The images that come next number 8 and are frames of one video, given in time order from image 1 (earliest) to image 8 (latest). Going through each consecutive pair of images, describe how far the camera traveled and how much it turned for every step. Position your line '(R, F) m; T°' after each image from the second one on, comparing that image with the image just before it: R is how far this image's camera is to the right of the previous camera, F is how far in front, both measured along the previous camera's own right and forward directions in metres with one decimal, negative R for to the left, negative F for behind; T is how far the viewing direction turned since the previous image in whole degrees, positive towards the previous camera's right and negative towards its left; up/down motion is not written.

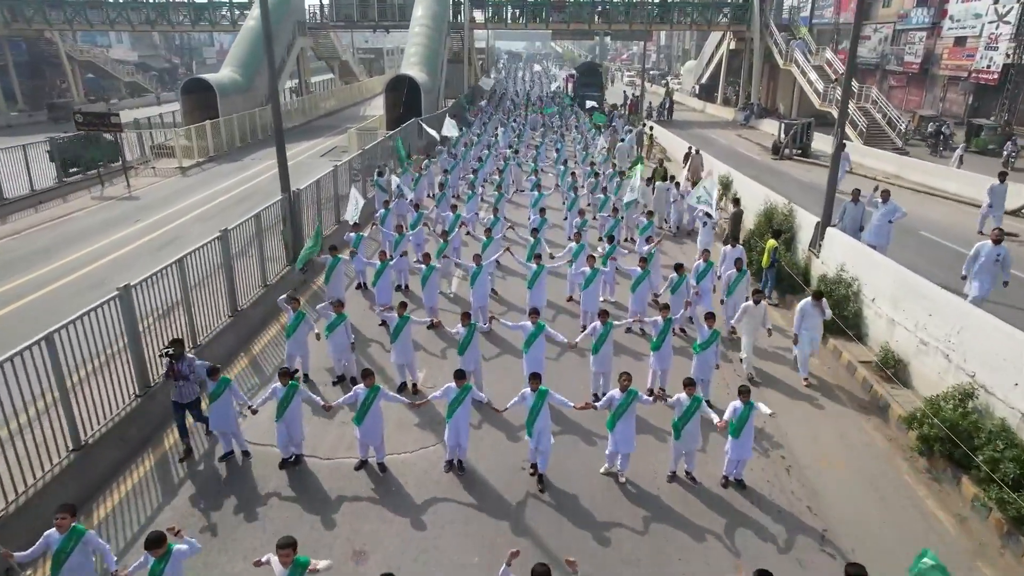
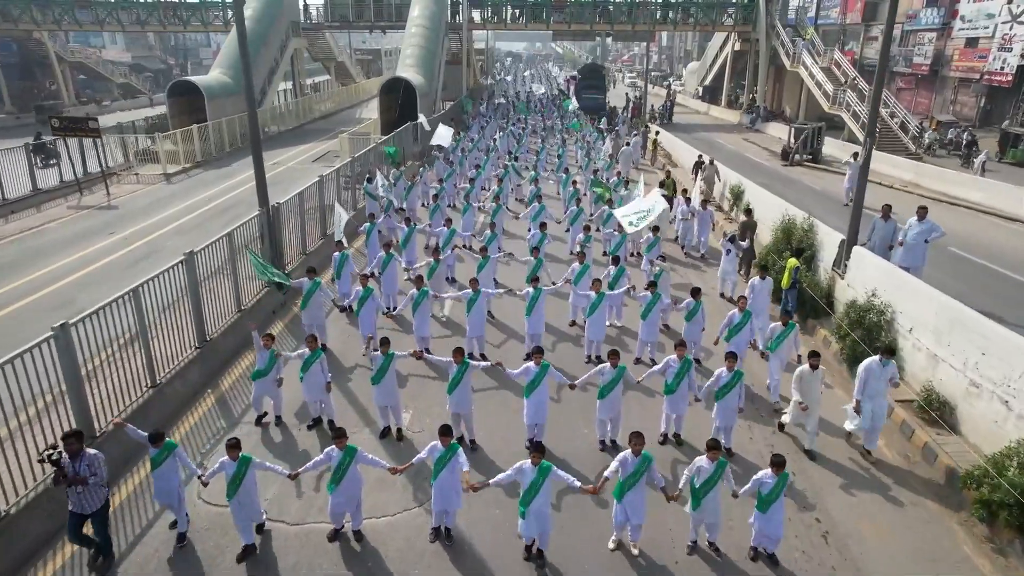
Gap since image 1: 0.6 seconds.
(0.0, +1.0) m; 0°
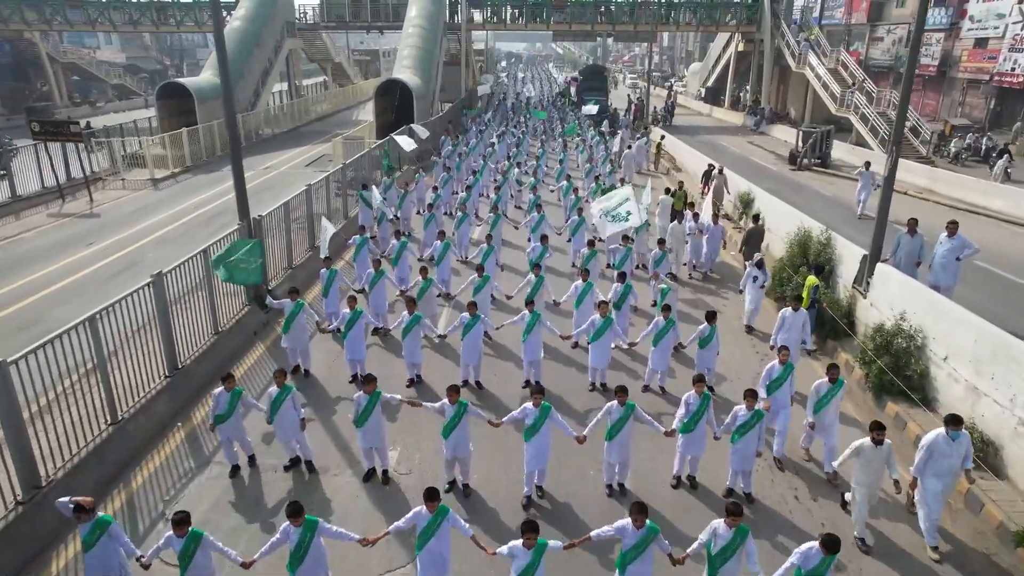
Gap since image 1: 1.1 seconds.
(0.0, +0.7) m; 0°
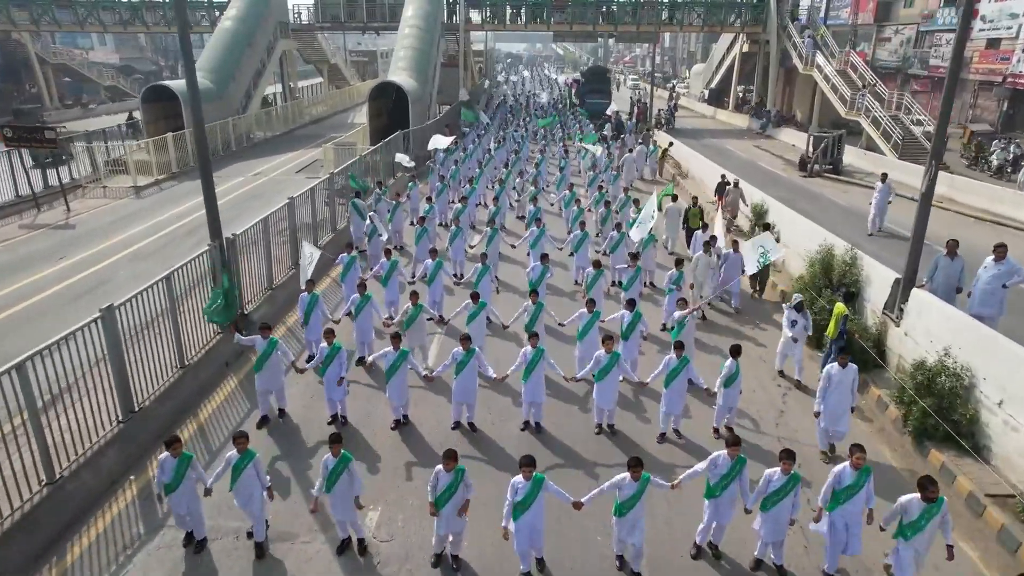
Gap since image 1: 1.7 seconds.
(0.0, +0.9) m; 0°
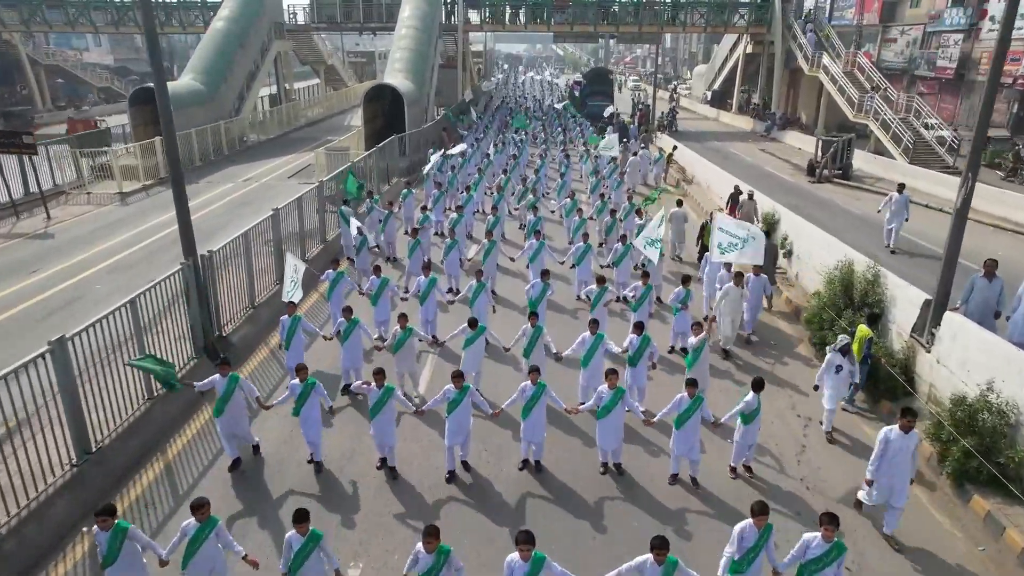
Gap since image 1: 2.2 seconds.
(0.0, +0.7) m; 0°
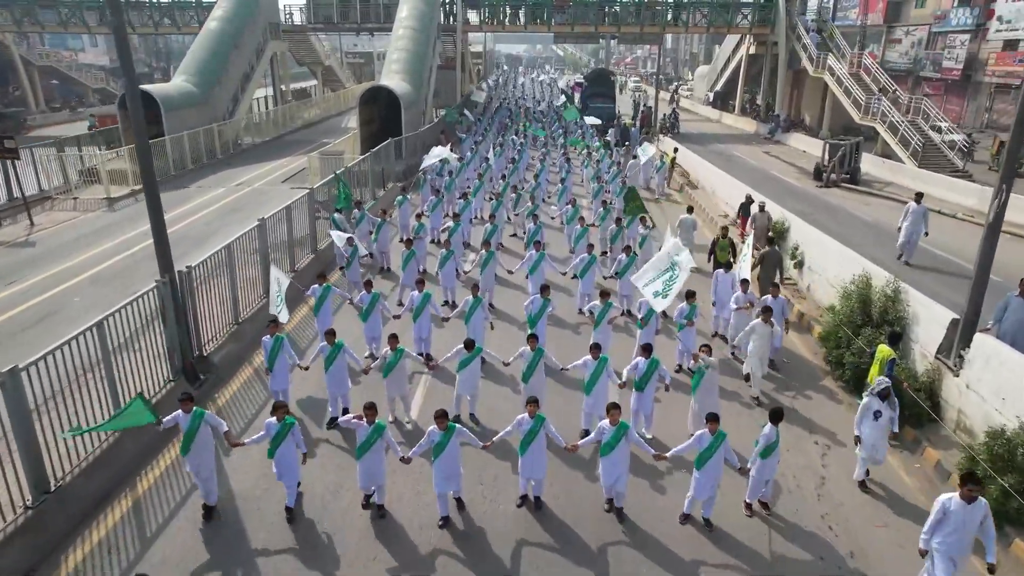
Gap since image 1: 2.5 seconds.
(0.0, +0.6) m; 0°
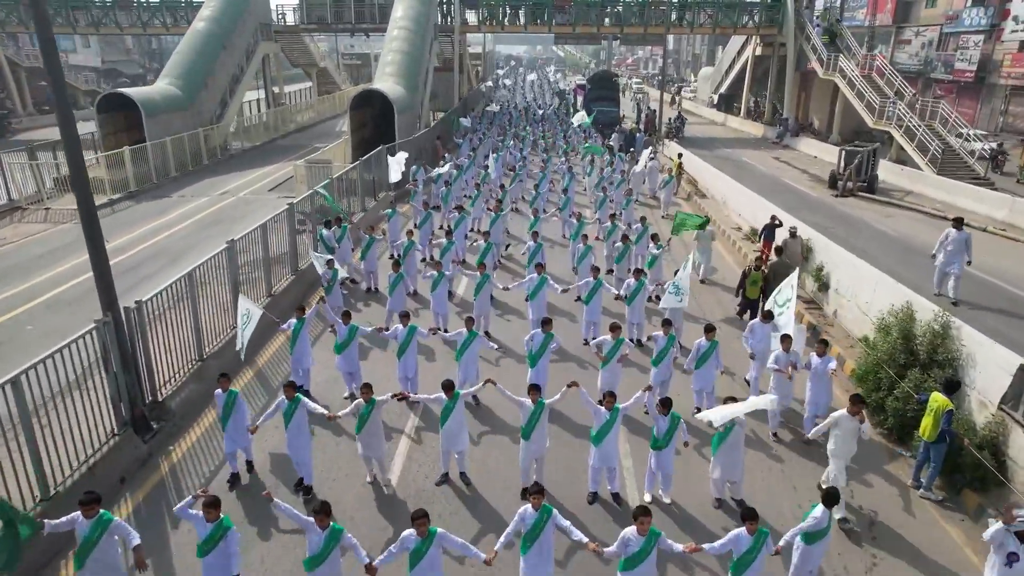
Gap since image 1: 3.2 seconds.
(0.0, +1.1) m; 0°
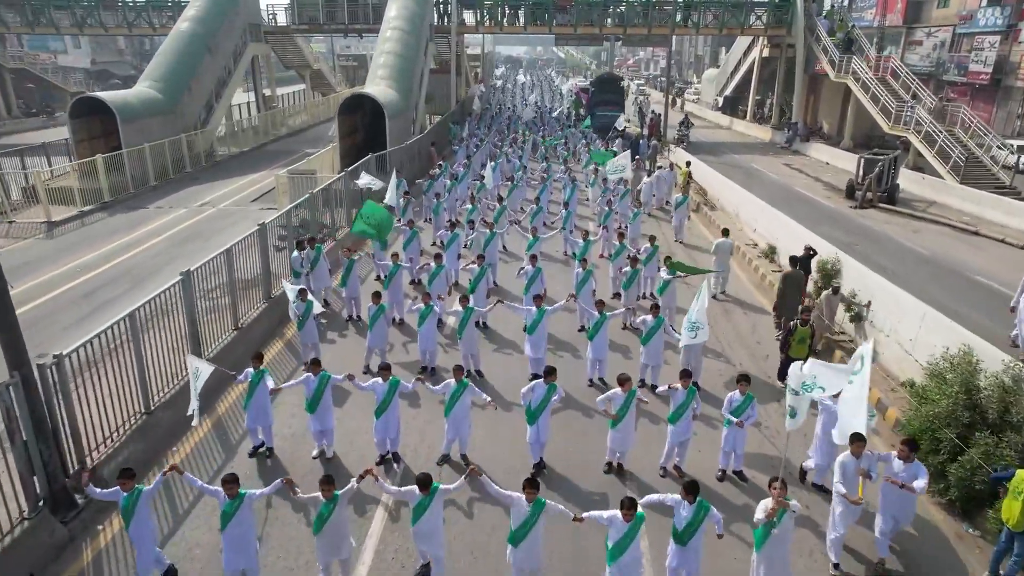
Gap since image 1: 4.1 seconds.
(+0.1, +1.2) m; 0°
